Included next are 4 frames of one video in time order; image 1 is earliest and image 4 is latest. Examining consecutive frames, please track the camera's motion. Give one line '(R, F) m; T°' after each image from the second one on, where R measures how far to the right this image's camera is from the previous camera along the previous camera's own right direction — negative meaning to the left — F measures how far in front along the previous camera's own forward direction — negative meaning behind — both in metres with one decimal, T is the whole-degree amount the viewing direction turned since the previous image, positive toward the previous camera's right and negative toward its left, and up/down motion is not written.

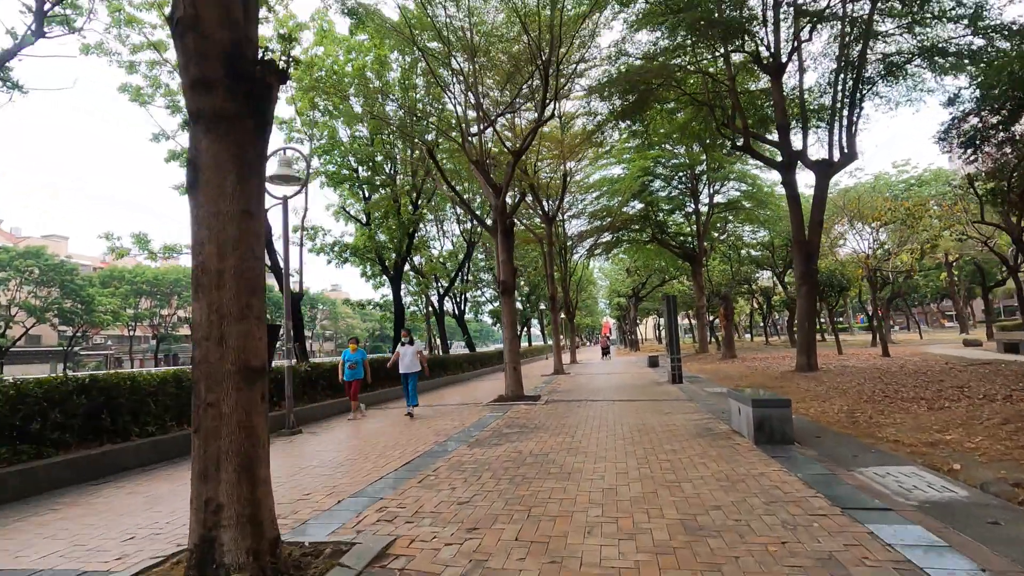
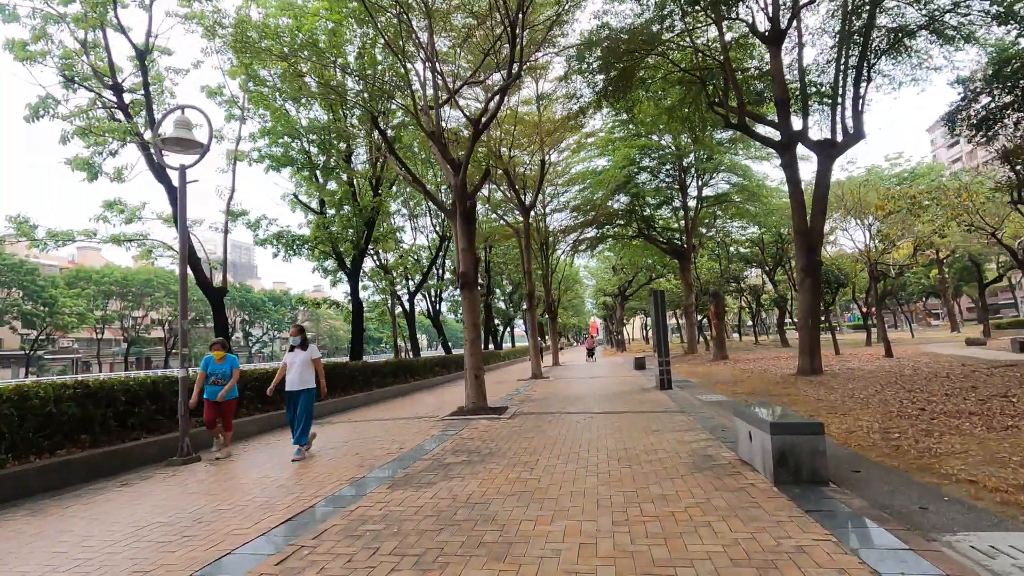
(+0.5, +1.7) m; +1°
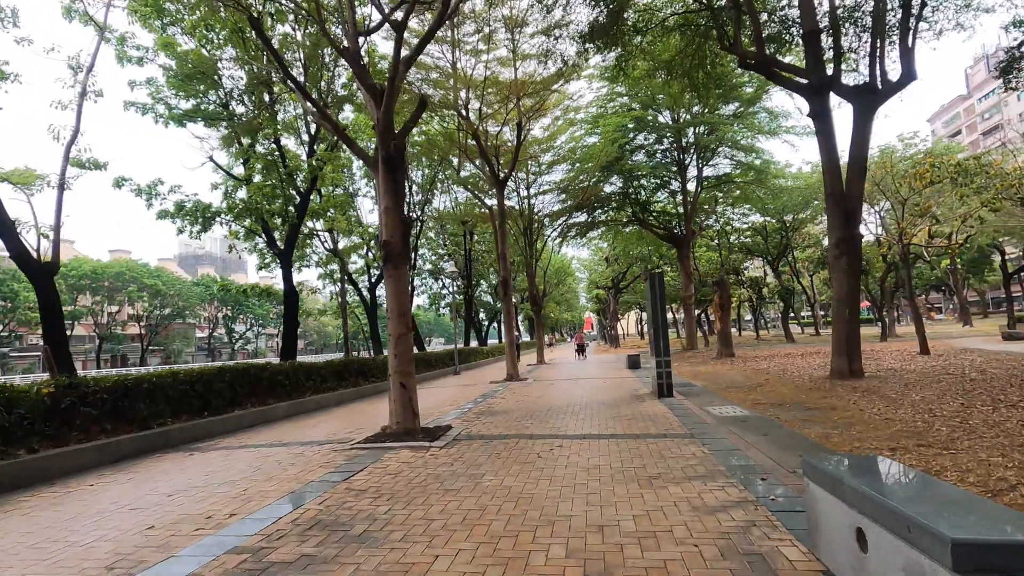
(+0.7, +2.8) m; 0°
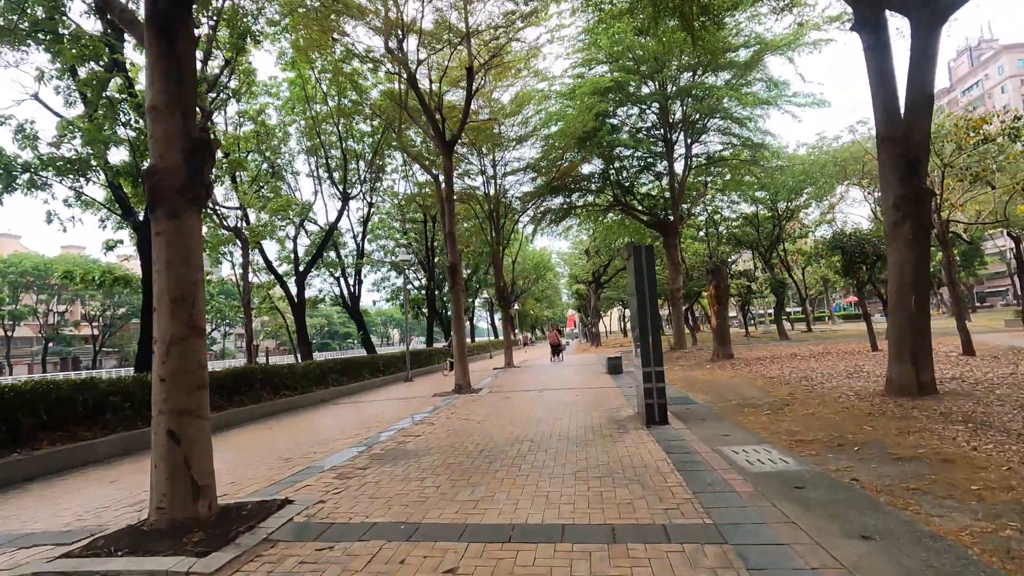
(+0.8, +3.2) m; +2°
